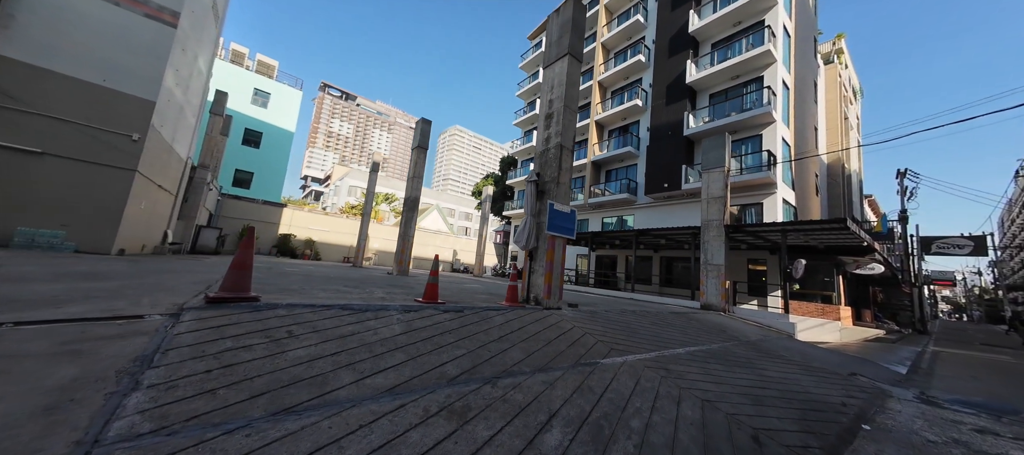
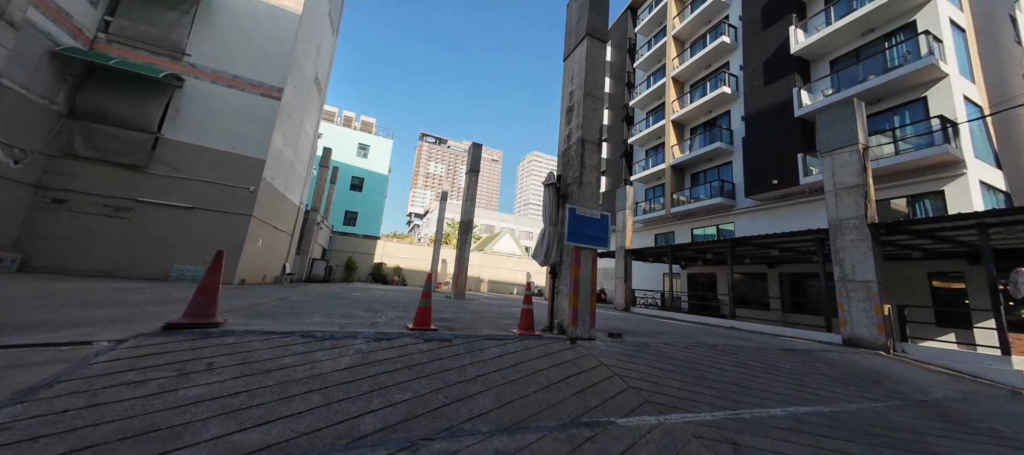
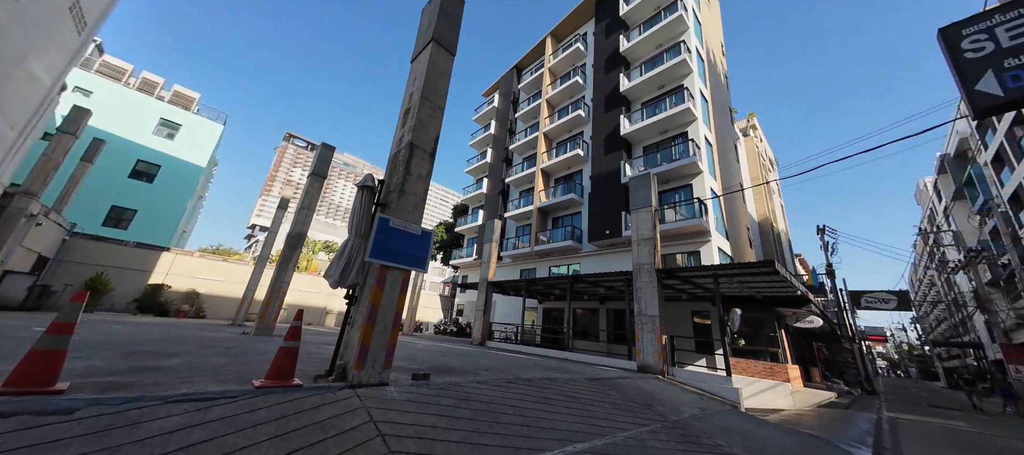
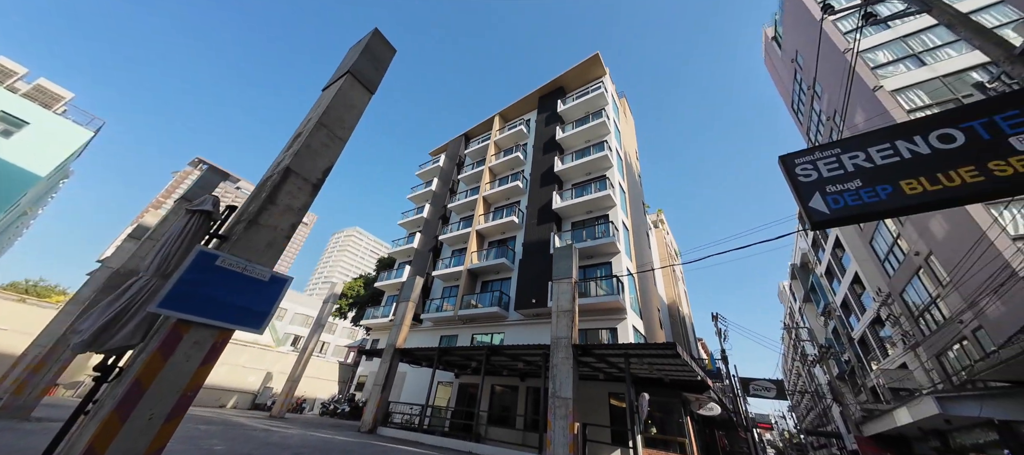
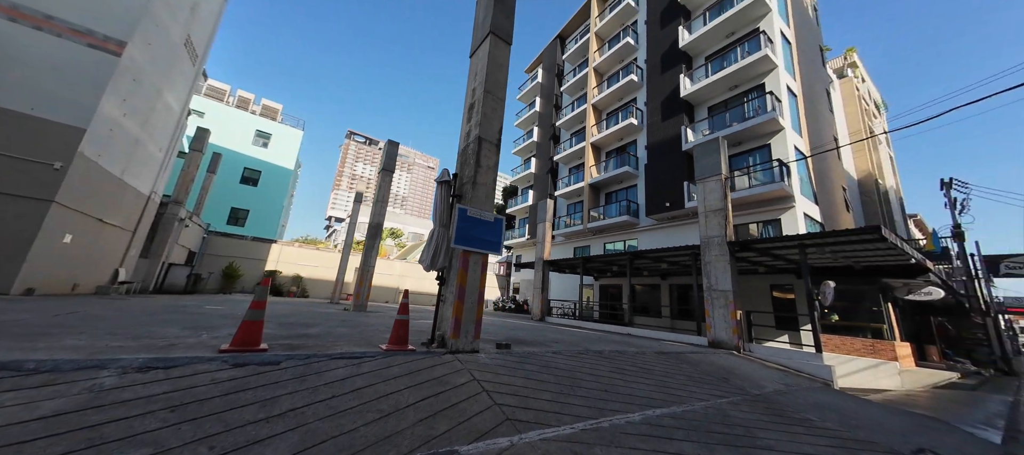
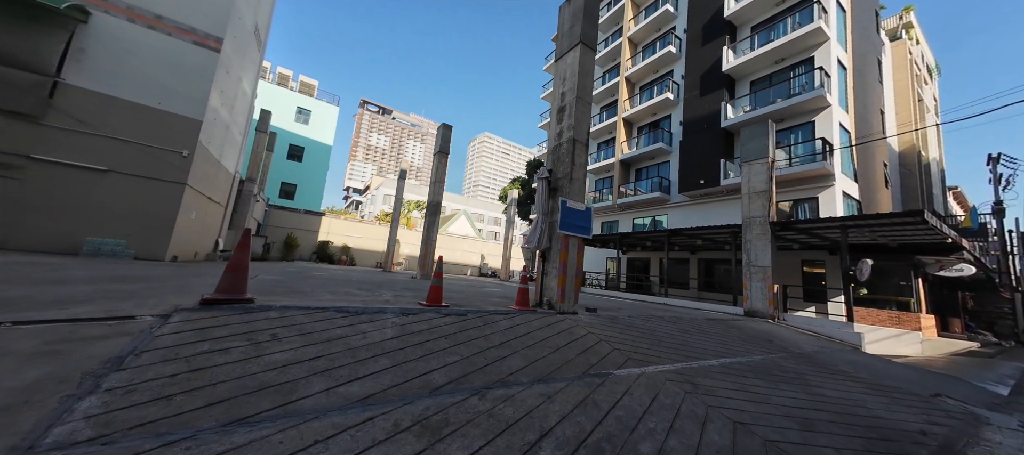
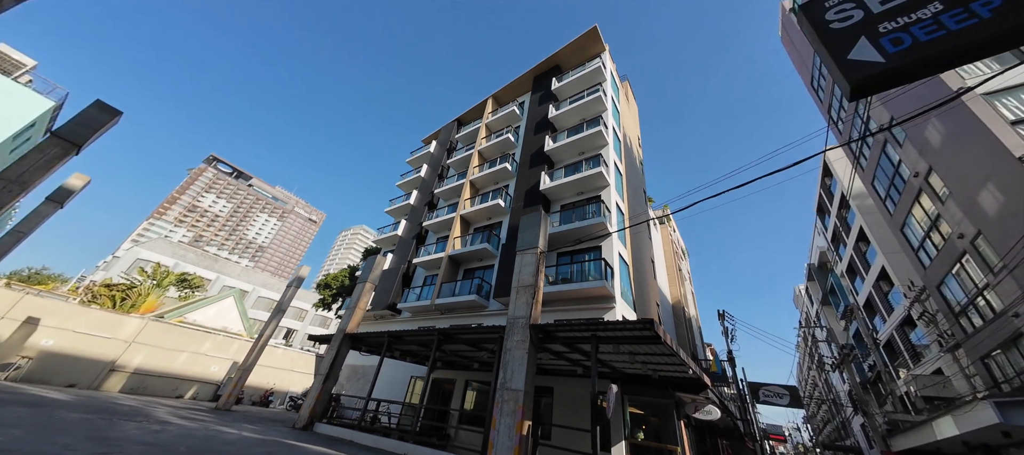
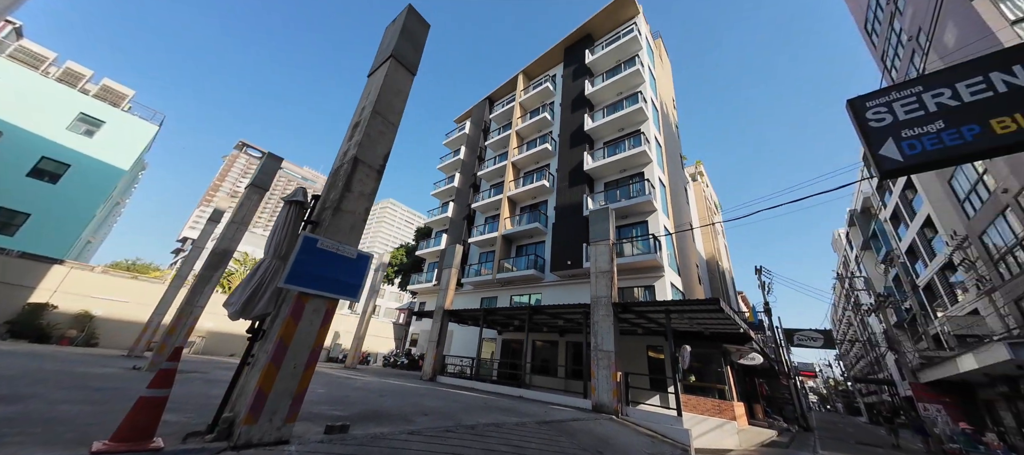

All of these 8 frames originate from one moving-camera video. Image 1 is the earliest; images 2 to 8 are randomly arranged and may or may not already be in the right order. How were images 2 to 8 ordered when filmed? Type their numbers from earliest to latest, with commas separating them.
6, 2, 5, 3, 8, 4, 7
